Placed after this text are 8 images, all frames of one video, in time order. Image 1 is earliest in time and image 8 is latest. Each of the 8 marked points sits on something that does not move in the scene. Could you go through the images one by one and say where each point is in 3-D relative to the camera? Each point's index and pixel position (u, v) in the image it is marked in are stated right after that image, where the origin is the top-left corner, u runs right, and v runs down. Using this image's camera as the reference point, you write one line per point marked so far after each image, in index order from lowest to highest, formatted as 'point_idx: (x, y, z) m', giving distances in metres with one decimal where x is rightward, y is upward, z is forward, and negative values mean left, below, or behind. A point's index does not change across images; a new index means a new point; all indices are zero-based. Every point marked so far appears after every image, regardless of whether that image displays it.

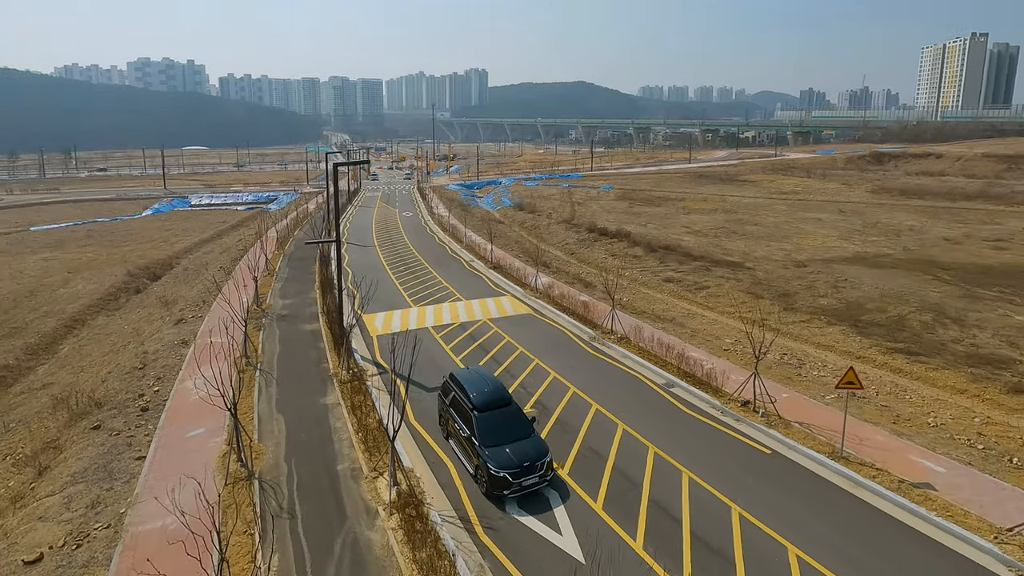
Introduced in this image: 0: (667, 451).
0: (+3.7, -3.9, +14.8) m
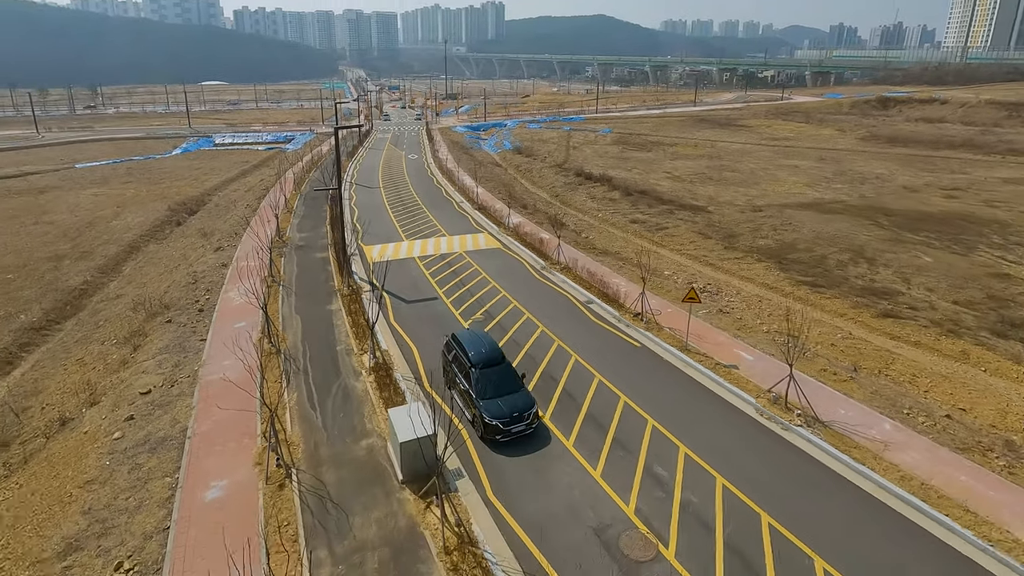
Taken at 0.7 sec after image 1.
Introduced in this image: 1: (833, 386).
0: (+1.9, -1.9, +21.0) m
1: (+9.0, -2.7, +18.4) m
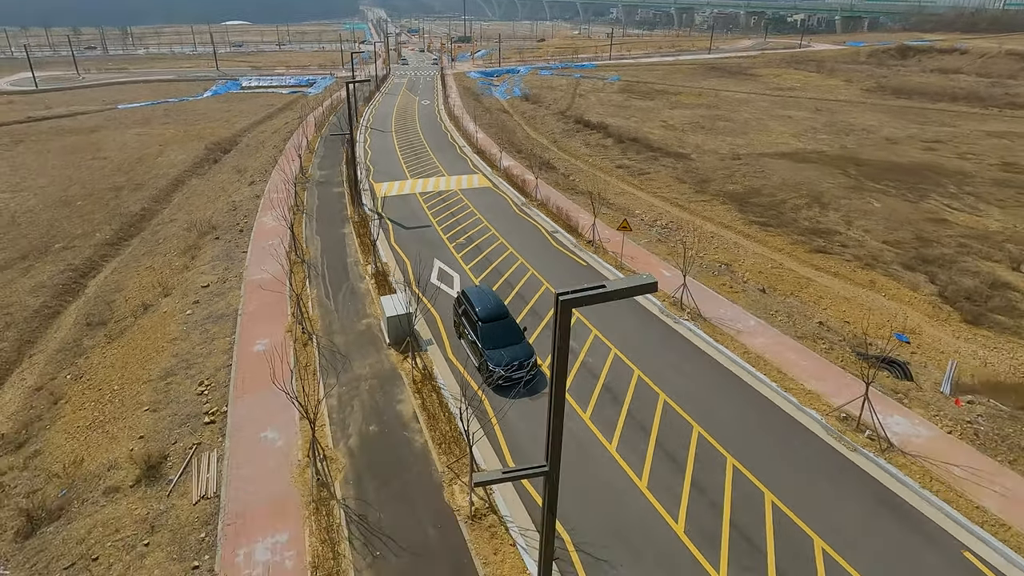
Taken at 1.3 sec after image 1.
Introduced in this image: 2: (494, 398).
0: (+0.7, +1.2, +26.5) m
1: (+7.7, -0.1, +23.8) m
2: (-0.4, -3.1, +17.0) m
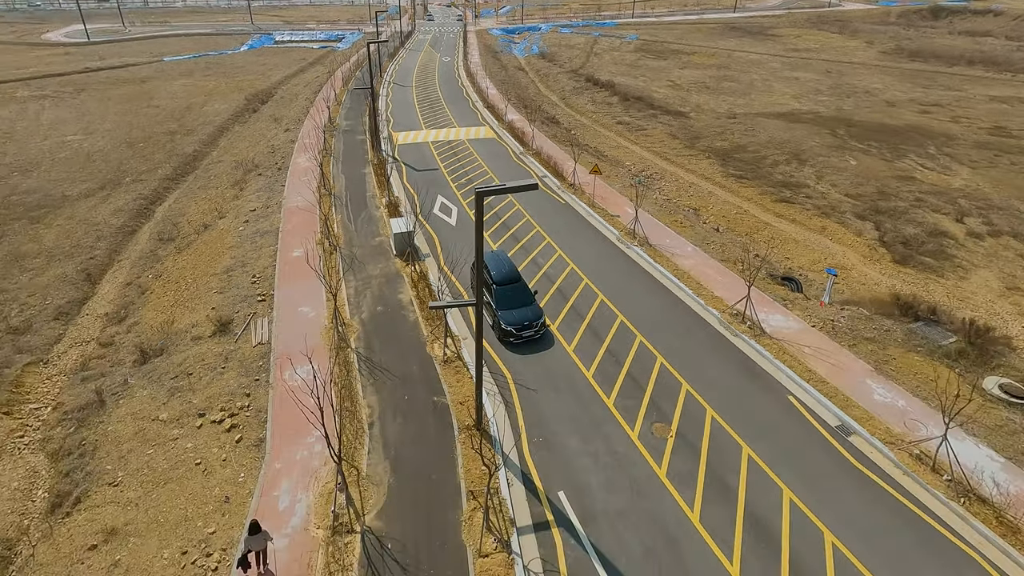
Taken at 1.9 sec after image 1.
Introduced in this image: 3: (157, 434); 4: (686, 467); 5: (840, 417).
0: (+0.2, +4.6, +31.6) m
1: (+7.1, +3.0, +28.6) m
2: (-1.4, -0.2, +22.4) m
3: (-8.8, -3.8, +15.2) m
4: (+4.3, -4.4, +15.1) m
5: (+8.9, -3.5, +16.7) m
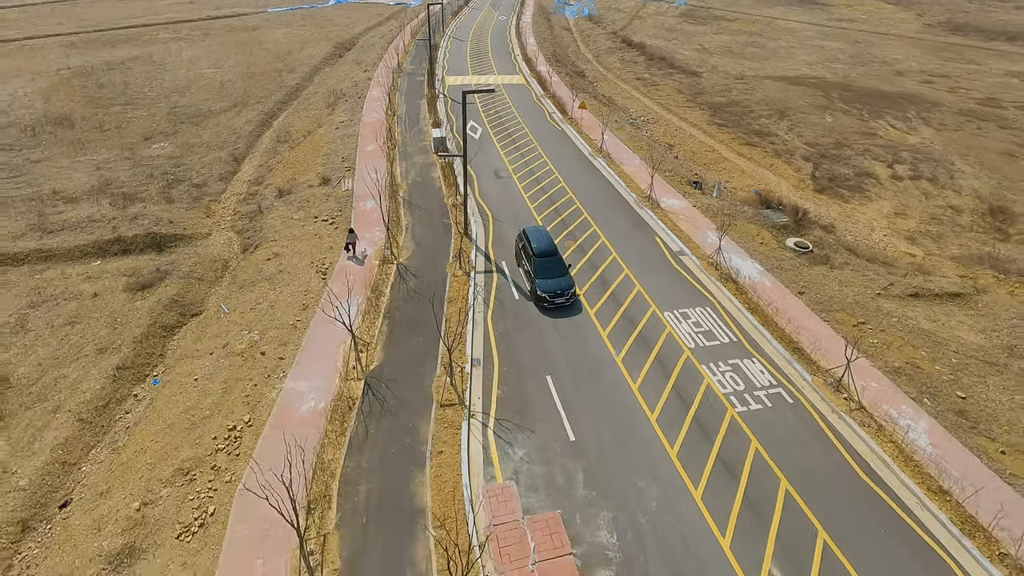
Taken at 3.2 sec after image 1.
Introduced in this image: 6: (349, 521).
0: (+1.1, +11.4, +43.2) m
1: (+7.5, +9.1, +39.7) m
2: (-1.8, +6.3, +34.5) m
3: (-10.1, +2.8, +28.3) m
4: (+2.8, +1.2, +26.9) m
5: (+7.7, +1.9, +28.1) m
6: (-3.9, -5.5, +14.6) m
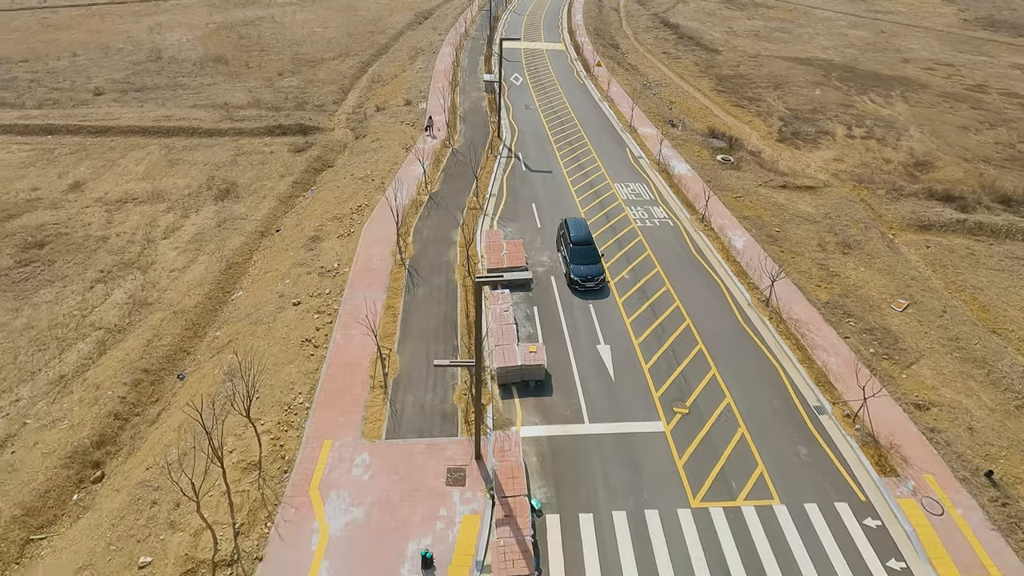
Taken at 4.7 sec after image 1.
0: (+4.2, +19.4, +57.1) m
1: (+10.1, +16.6, +53.1) m
2: (+0.2, +14.4, +48.8) m
3: (-8.8, +11.5, +43.5) m
4: (+3.8, +8.8, +41.0) m
5: (+8.8, +9.2, +41.8) m
6: (-4.5, +2.3, +29.6) m
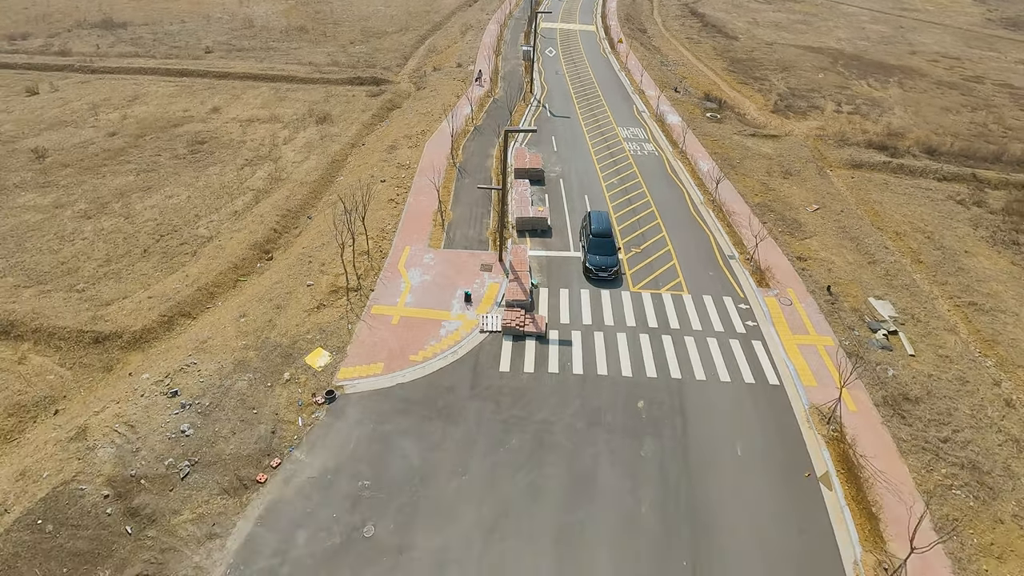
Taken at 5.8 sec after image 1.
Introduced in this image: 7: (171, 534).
0: (+8.0, +25.9, +67.5) m
1: (+13.6, +22.7, +63.2) m
2: (+3.3, +20.9, +59.5) m
3: (-6.1, +18.5, +54.6) m
4: (+6.1, +15.2, +51.6) m
5: (+11.2, +15.2, +52.1) m
6: (-3.1, +9.0, +40.6) m
7: (-9.1, -6.5, +16.4) m
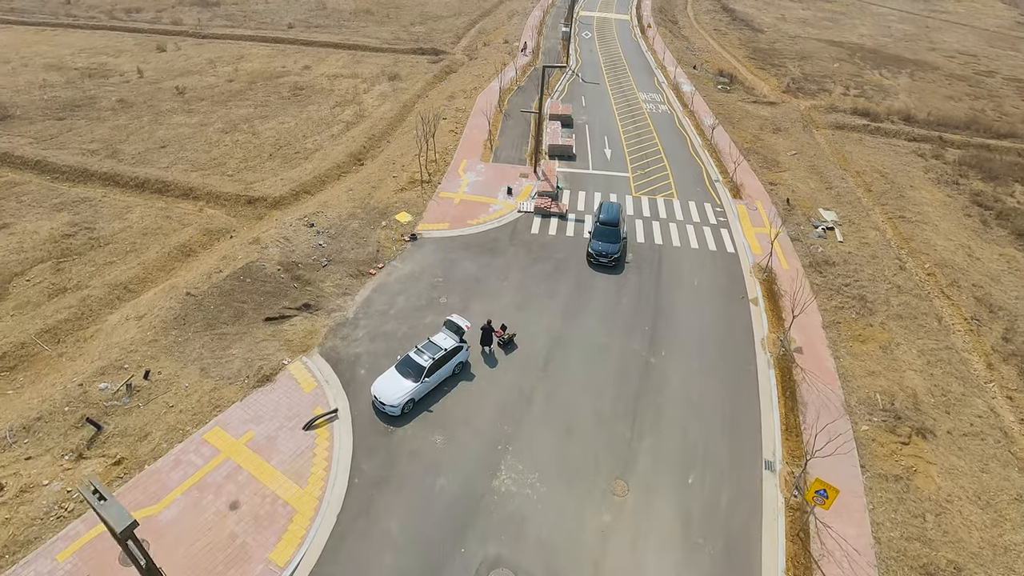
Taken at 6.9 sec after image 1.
0: (+13.1, +31.3, +76.2) m
1: (+18.2, +27.9, +71.7) m
2: (+7.8, +26.6, +68.4) m
3: (-2.1, +24.6, +64.1) m
4: (+9.9, +20.8, +60.4) m
5: (+14.9, +20.6, +60.6) m
6: (-0.1, +15.1, +49.9) m
7: (-8.1, -0.1, +26.0) m
